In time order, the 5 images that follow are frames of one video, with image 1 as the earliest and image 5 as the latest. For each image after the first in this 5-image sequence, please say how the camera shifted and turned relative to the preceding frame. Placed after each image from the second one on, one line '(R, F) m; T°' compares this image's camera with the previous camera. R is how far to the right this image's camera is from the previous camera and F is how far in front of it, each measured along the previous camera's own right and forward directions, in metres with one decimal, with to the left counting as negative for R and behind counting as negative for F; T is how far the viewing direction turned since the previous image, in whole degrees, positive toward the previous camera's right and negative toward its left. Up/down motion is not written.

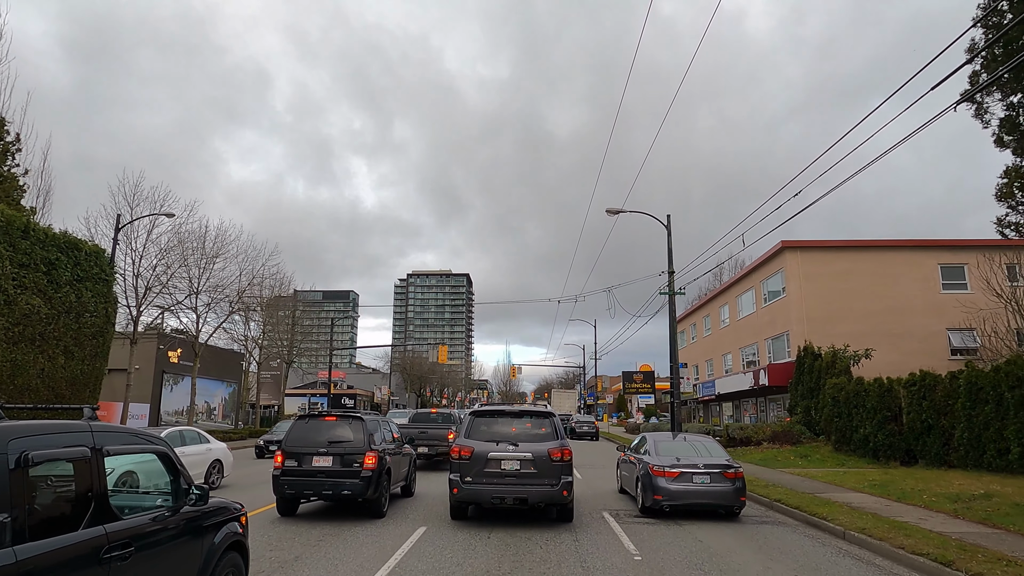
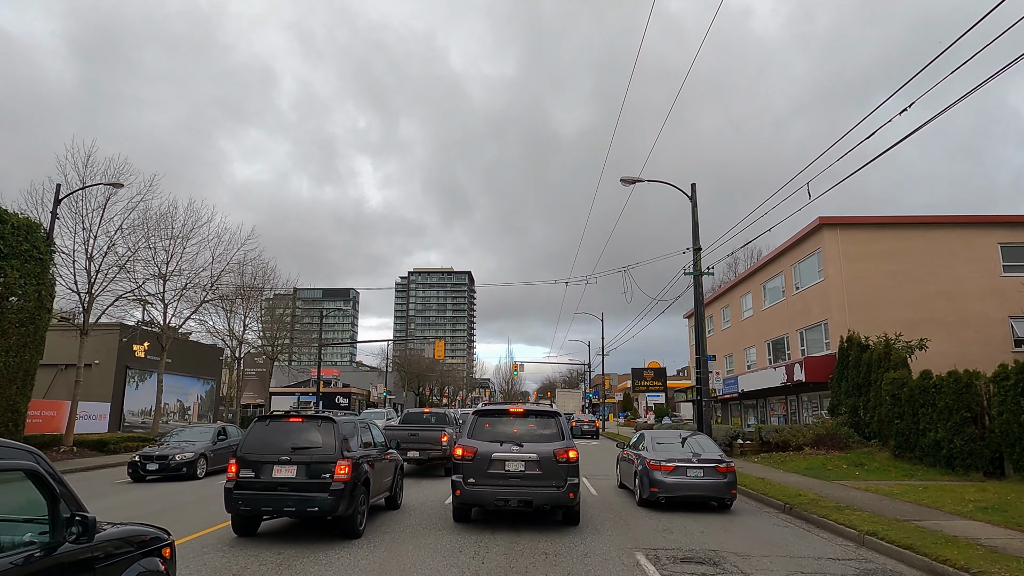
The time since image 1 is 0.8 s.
(+0.1, +3.1) m; 0°
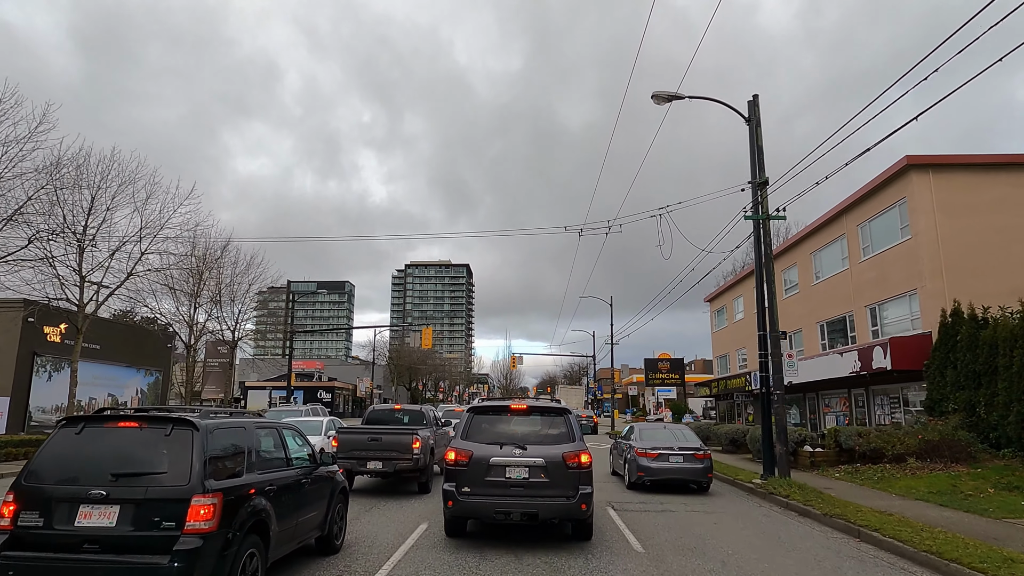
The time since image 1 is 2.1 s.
(+0.1, +5.4) m; 0°
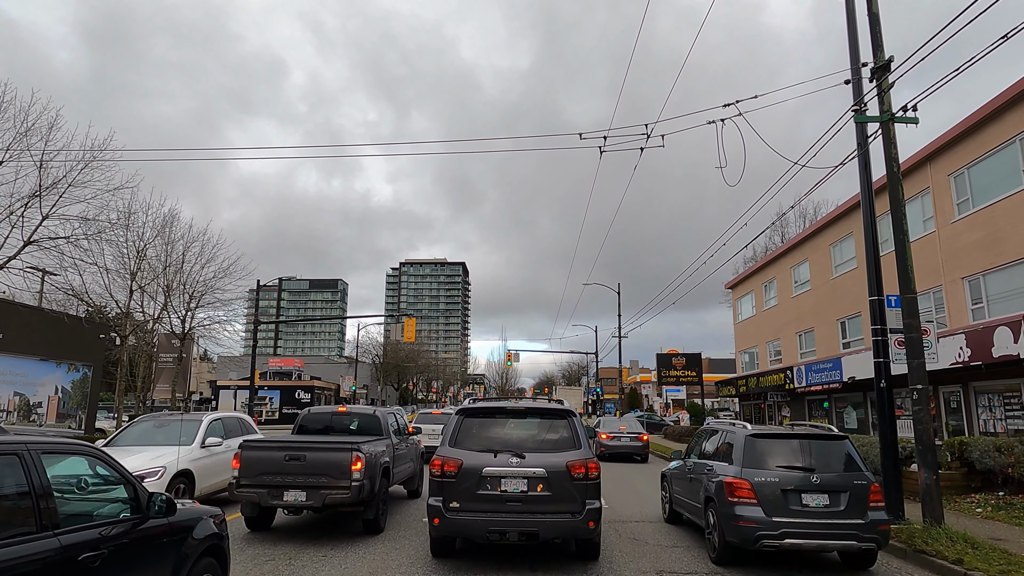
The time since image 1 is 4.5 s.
(+0.1, +4.8) m; 0°
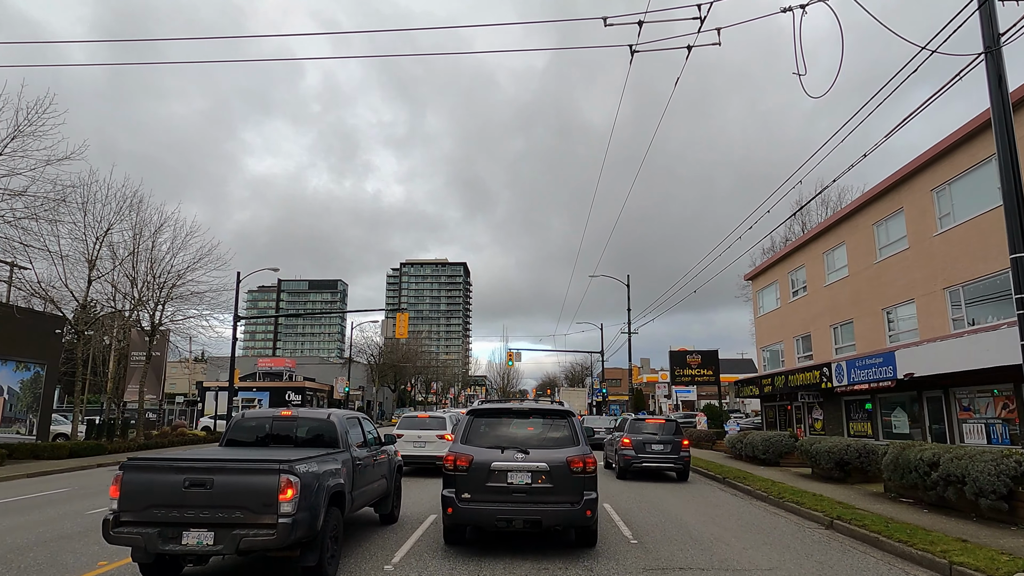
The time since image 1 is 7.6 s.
(+0.1, +2.8) m; 0°
